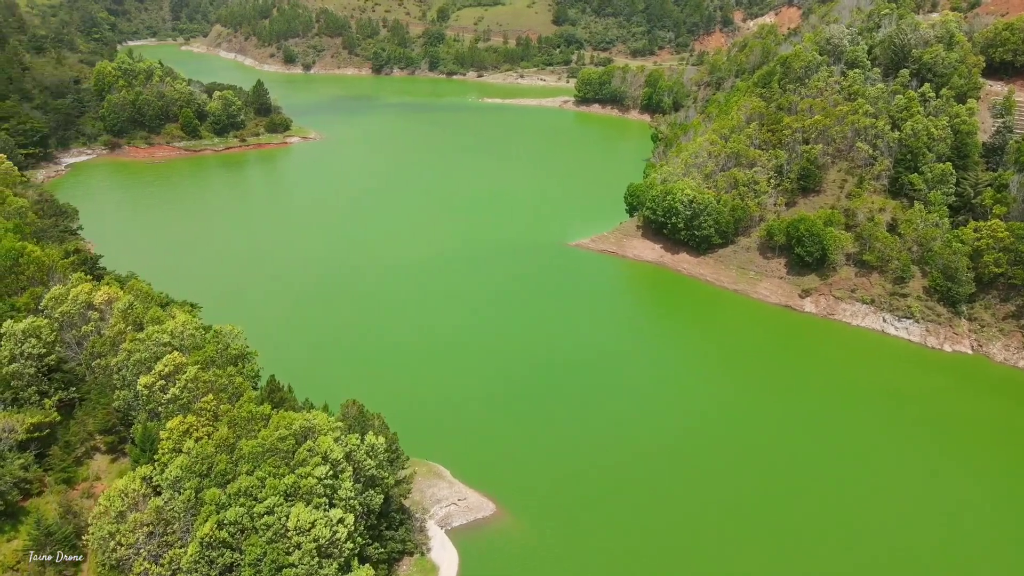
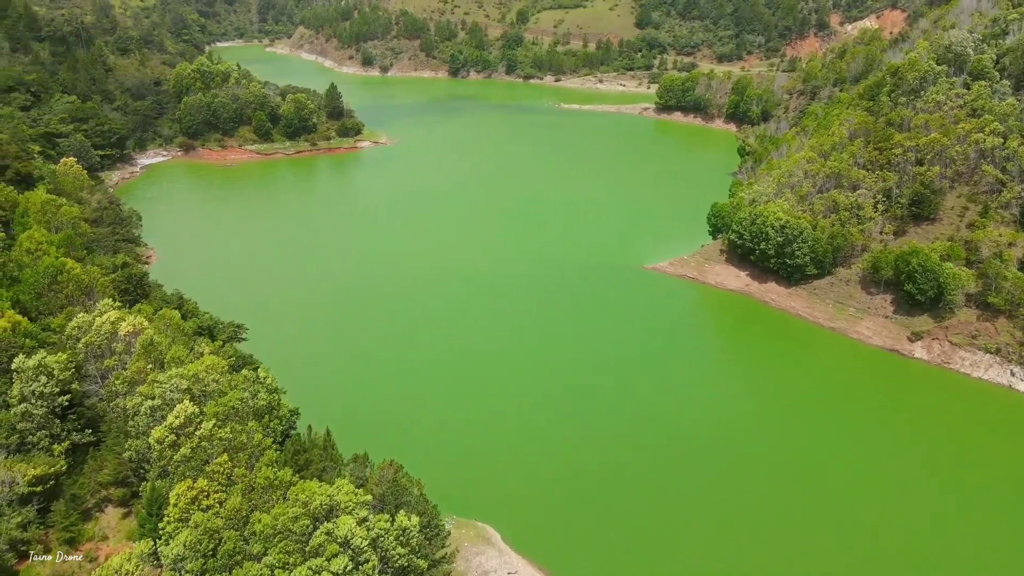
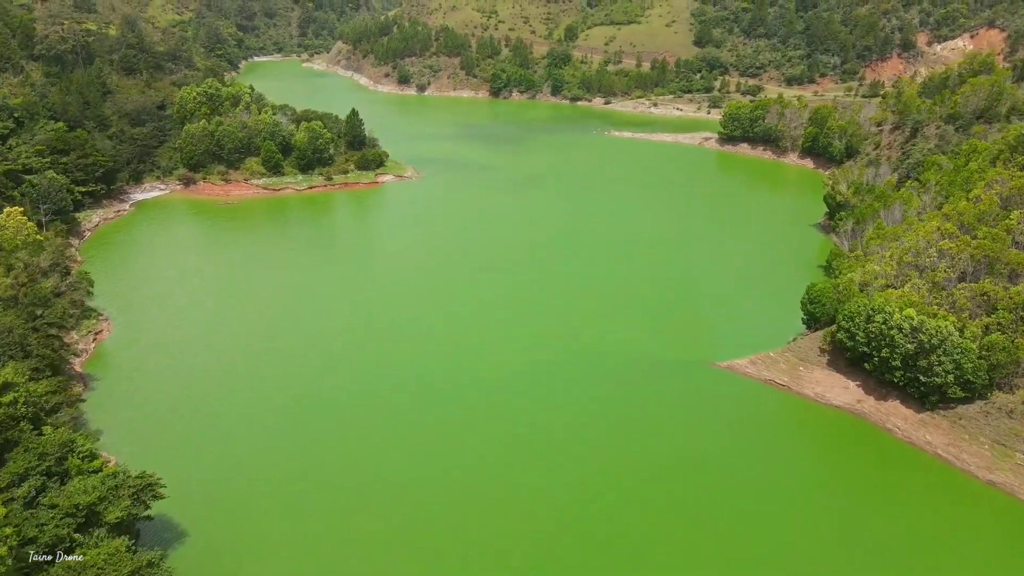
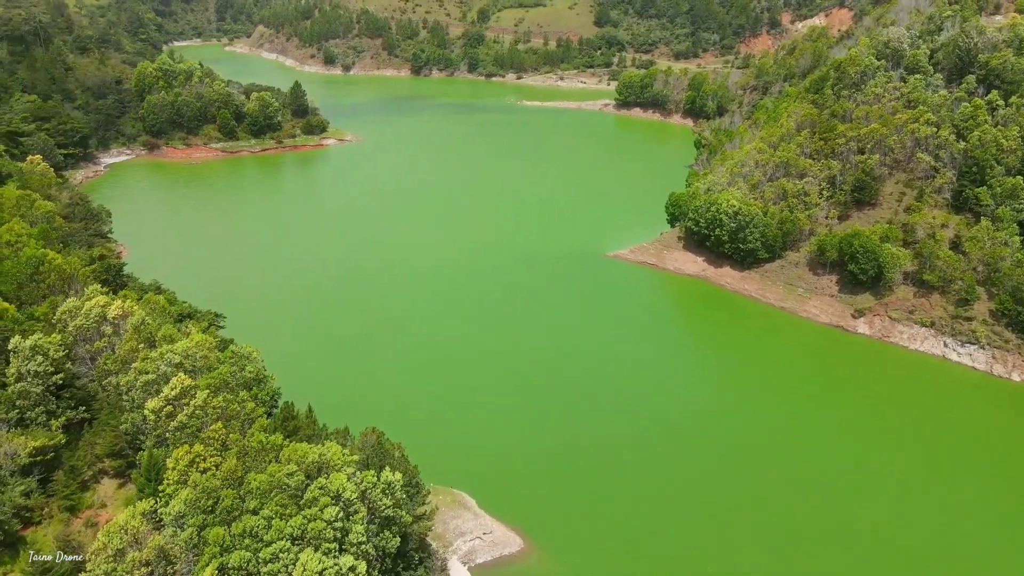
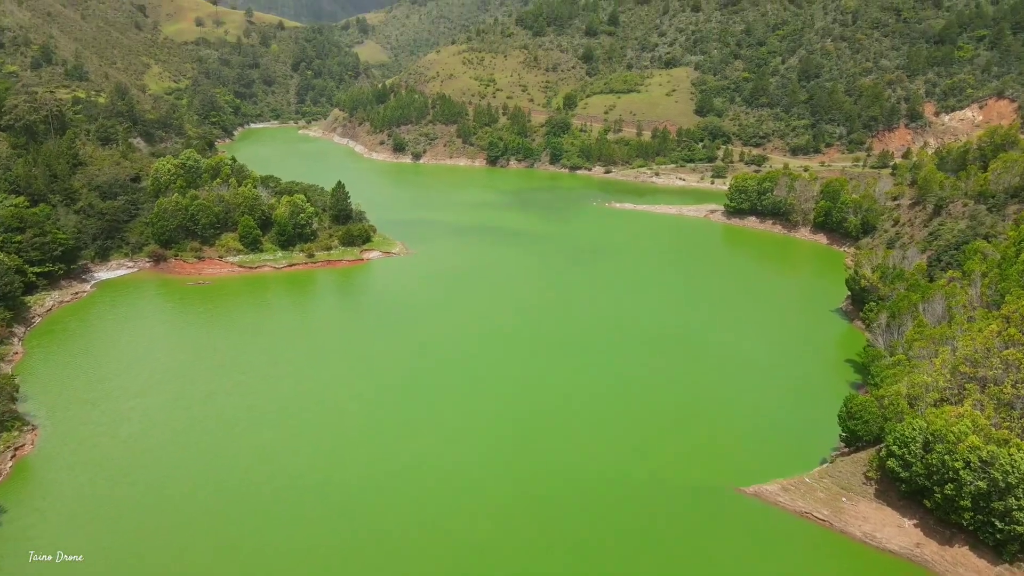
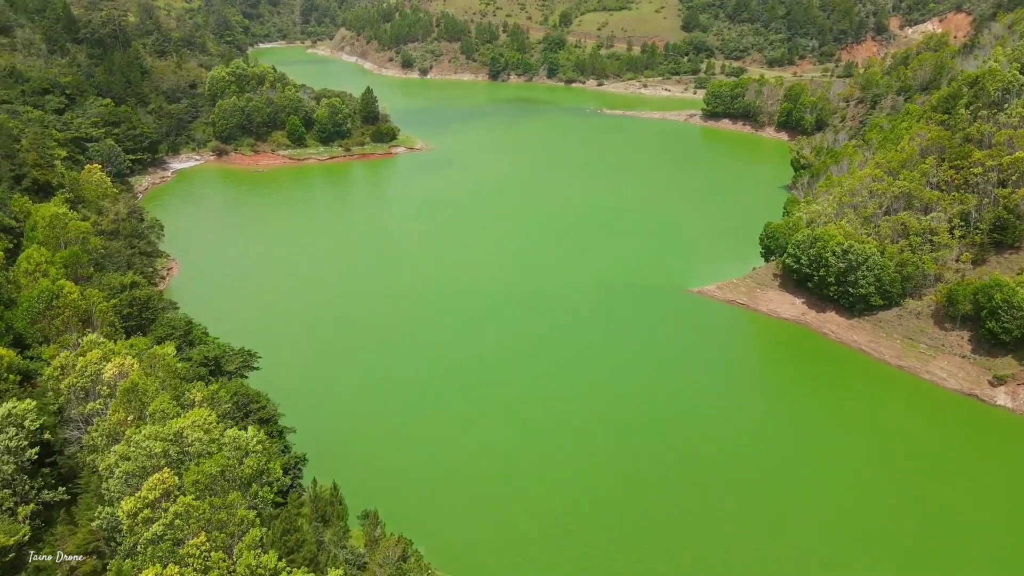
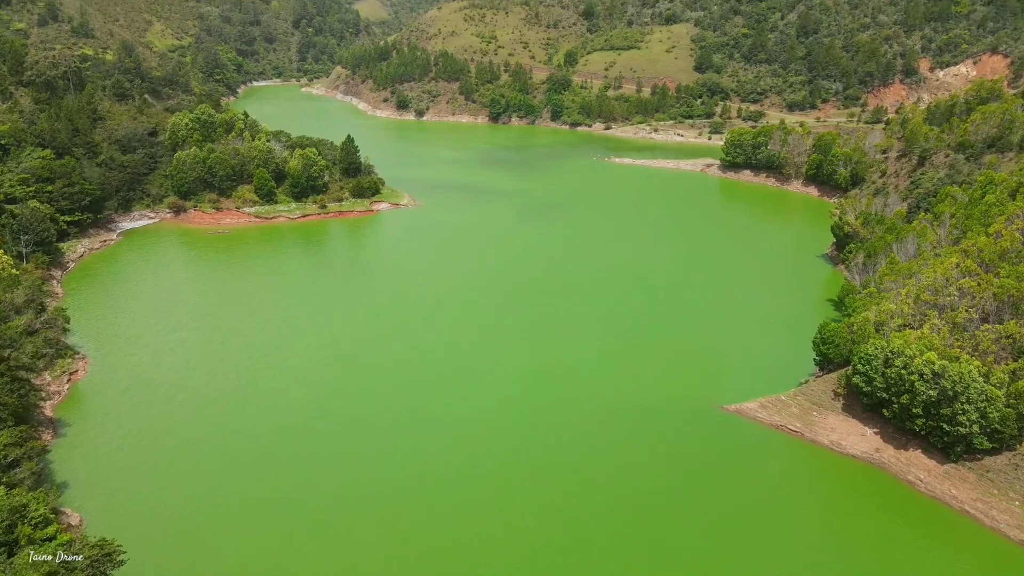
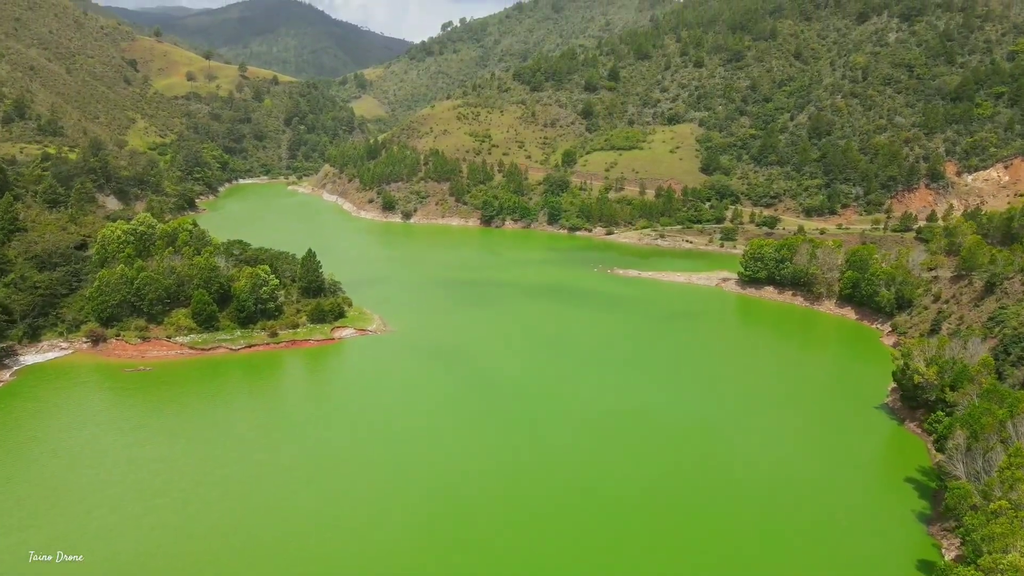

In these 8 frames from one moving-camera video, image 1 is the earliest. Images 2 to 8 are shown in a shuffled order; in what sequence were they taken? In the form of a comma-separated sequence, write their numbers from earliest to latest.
4, 2, 6, 3, 7, 5, 8
